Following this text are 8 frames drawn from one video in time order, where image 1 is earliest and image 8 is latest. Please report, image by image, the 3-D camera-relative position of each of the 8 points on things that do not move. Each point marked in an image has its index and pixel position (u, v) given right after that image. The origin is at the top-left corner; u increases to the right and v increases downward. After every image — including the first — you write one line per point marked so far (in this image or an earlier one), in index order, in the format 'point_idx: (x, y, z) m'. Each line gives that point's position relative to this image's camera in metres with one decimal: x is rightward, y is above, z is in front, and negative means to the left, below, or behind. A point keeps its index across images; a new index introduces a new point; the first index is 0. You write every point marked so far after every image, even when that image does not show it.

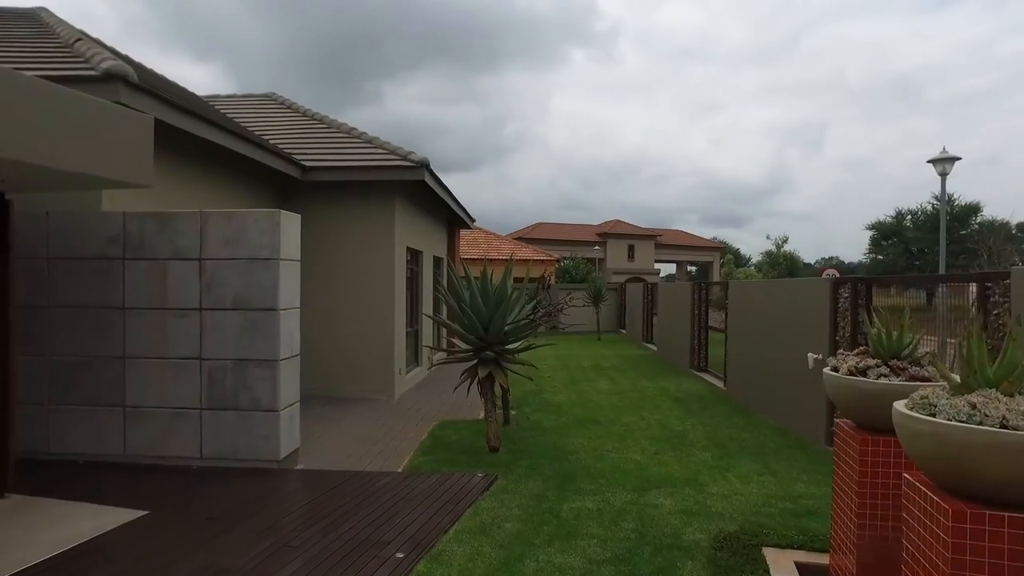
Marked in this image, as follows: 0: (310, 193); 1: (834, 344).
0: (-2.7, +1.3, +9.1) m
1: (+2.7, -0.5, +5.7) m
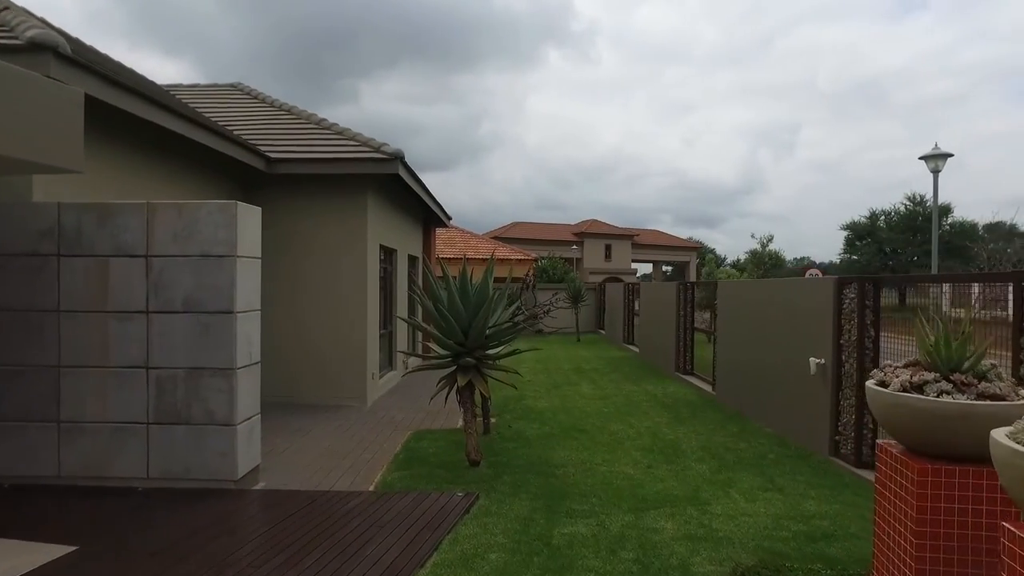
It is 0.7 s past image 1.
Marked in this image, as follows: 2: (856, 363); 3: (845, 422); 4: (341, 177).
0: (-3.0, +1.3, +8.5) m
1: (+2.5, -0.5, +5.3) m
2: (+2.5, -0.5, +5.1) m
3: (+2.5, -1.0, +5.2) m
4: (-2.1, +1.4, +8.5) m
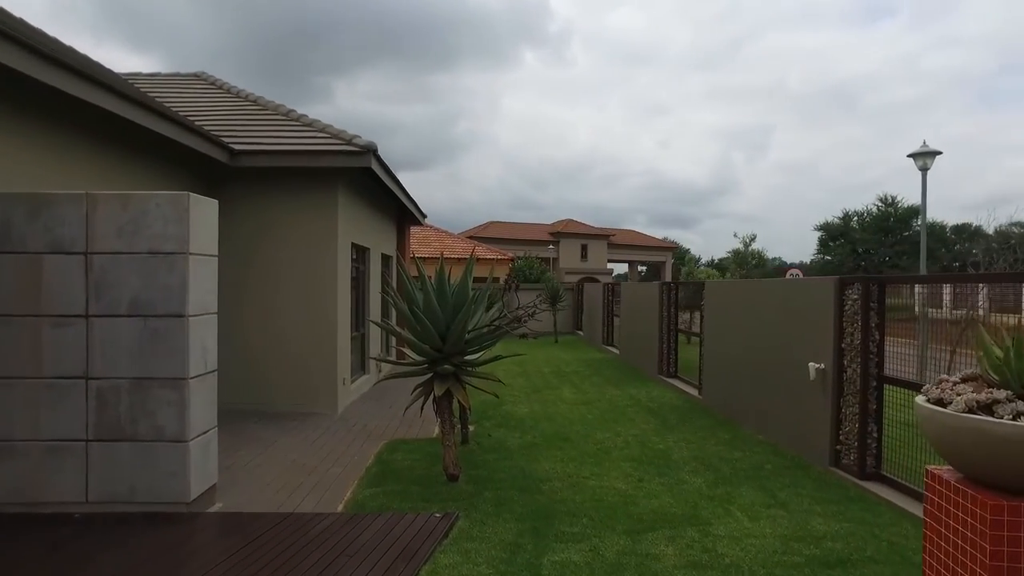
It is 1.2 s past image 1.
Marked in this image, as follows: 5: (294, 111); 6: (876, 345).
0: (-3.2, +1.2, +8.0) m
1: (+2.4, -0.5, +5.0) m
2: (+2.4, -0.6, +4.8) m
3: (+2.4, -1.0, +4.9) m
4: (-2.4, +1.4, +8.0) m
5: (-2.8, +2.3, +8.7) m
6: (+2.5, -0.4, +4.7) m
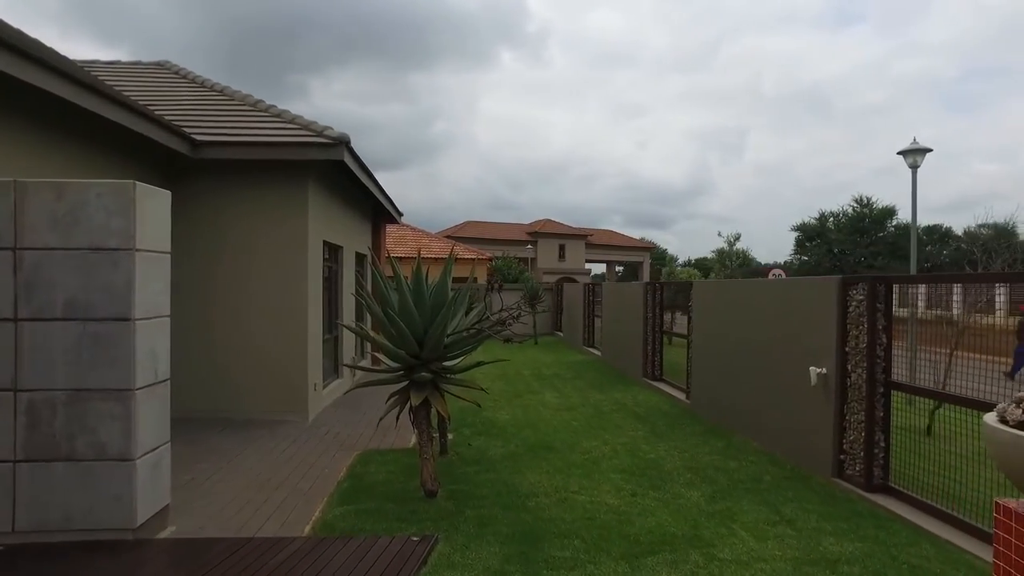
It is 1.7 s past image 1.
0: (-3.4, +1.2, +7.5) m
1: (+2.3, -0.5, +4.7) m
2: (+2.3, -0.6, +4.5) m
3: (+2.3, -1.0, +4.6) m
4: (-2.6, +1.4, +7.5) m
5: (-3.0, +2.3, +8.3) m
6: (+2.4, -0.4, +4.4) m
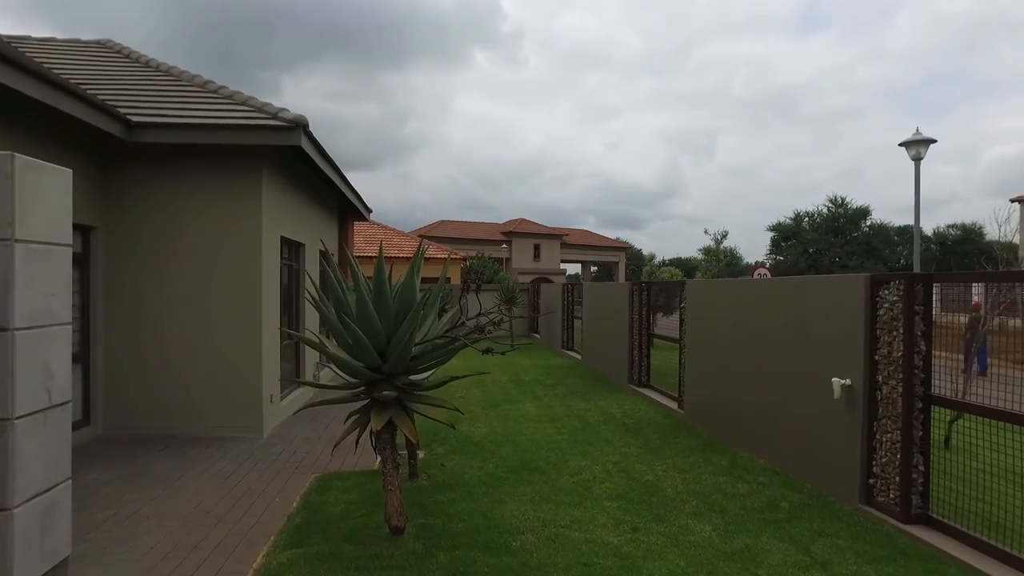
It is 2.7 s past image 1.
0: (-3.6, +1.2, +6.7) m
1: (+2.2, -0.5, +4.1) m
2: (+2.2, -0.5, +3.9) m
3: (+2.2, -1.0, +4.0) m
4: (-2.8, +1.4, +6.7) m
5: (-3.3, +2.3, +7.5) m
6: (+2.3, -0.4, +3.8) m
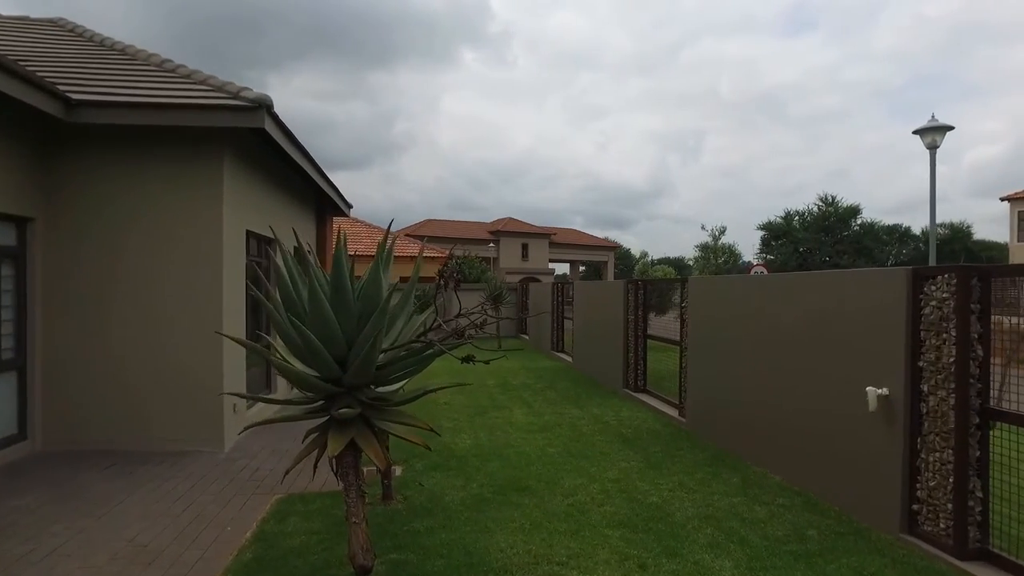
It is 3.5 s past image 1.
0: (-3.8, +1.2, +6.1) m
1: (+2.1, -0.5, +3.6) m
2: (+2.1, -0.5, +3.3) m
3: (+2.1, -1.0, +3.5) m
4: (-2.9, +1.4, +6.1) m
5: (-3.4, +2.3, +6.8) m
6: (+2.2, -0.4, +3.2) m
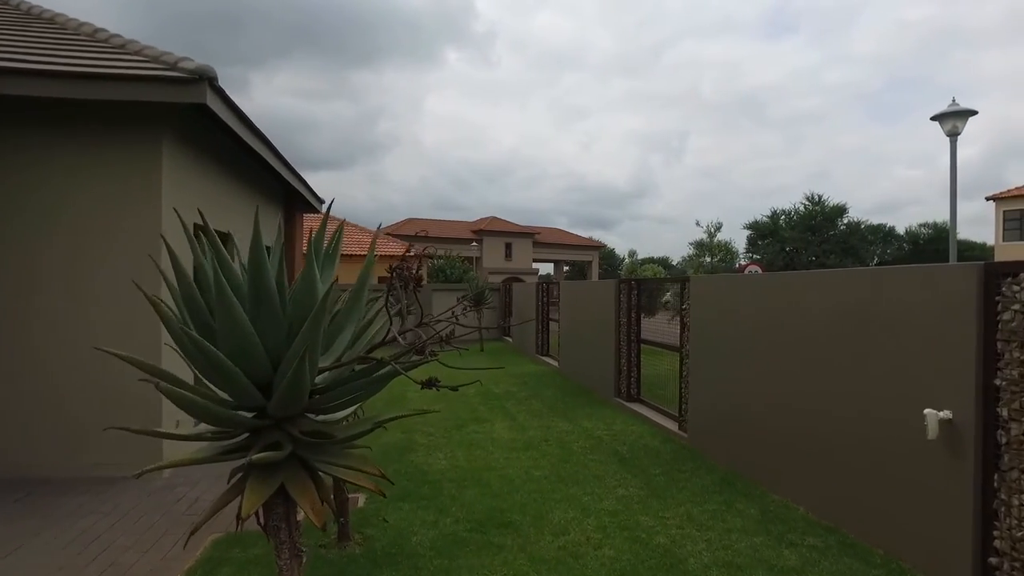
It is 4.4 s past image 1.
0: (-3.9, +1.2, +5.2) m
1: (+2.0, -0.5, +2.9) m
2: (+2.1, -0.5, +2.6) m
3: (+2.0, -1.0, +2.8) m
4: (-3.1, +1.4, +5.3) m
5: (-3.6, +2.3, +6.0) m
6: (+2.1, -0.4, +2.6) m
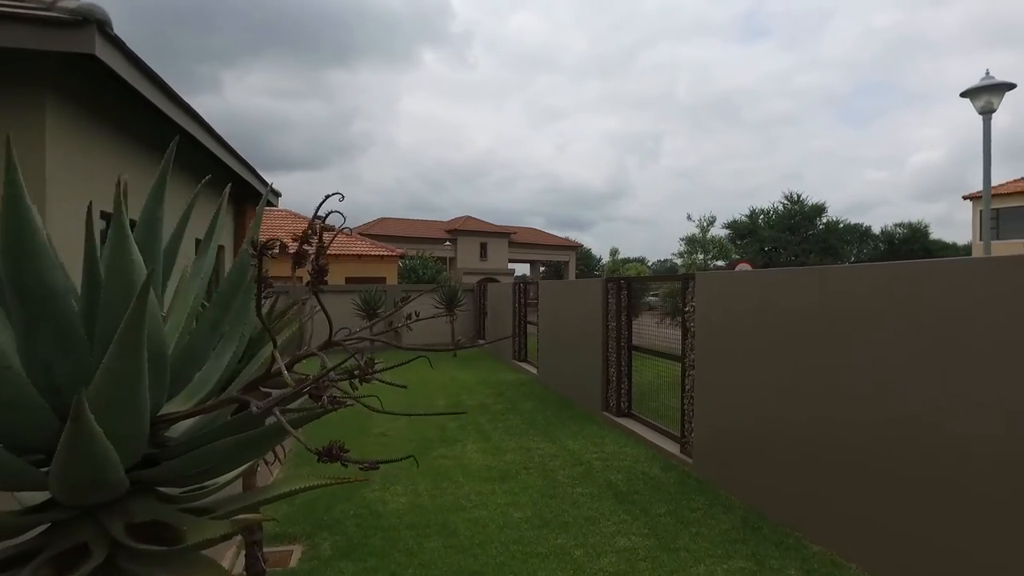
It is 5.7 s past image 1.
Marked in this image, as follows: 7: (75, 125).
0: (-4.1, +1.2, +4.1) m
1: (+1.9, -0.4, +2.0) m
2: (+2.0, -0.5, +1.8) m
3: (+1.9, -1.0, +1.9) m
4: (-3.3, +1.4, +4.2) m
5: (-3.8, +2.3, +4.9) m
6: (+2.1, -0.3, +1.7) m
7: (-2.9, +1.1, +4.4) m
